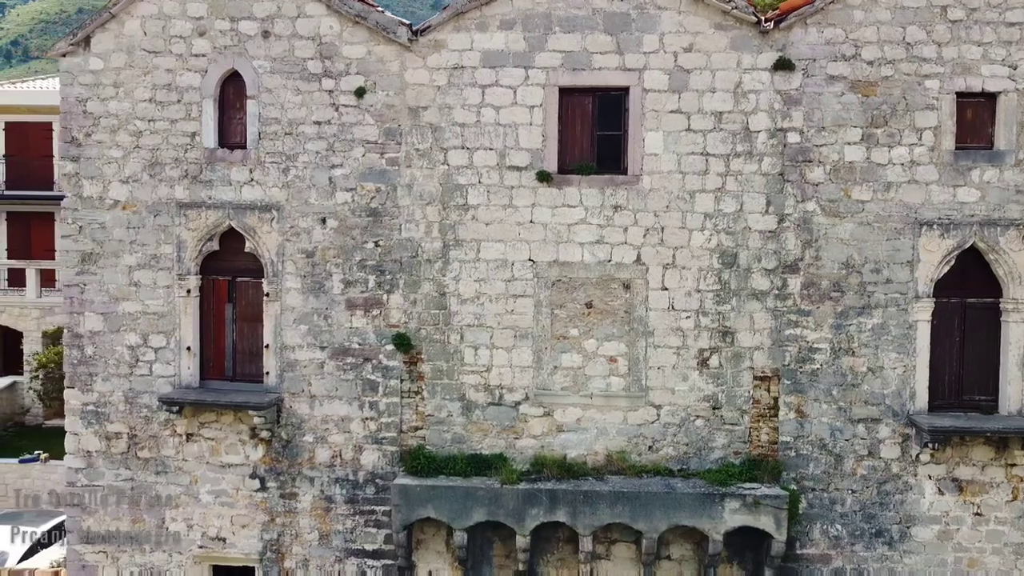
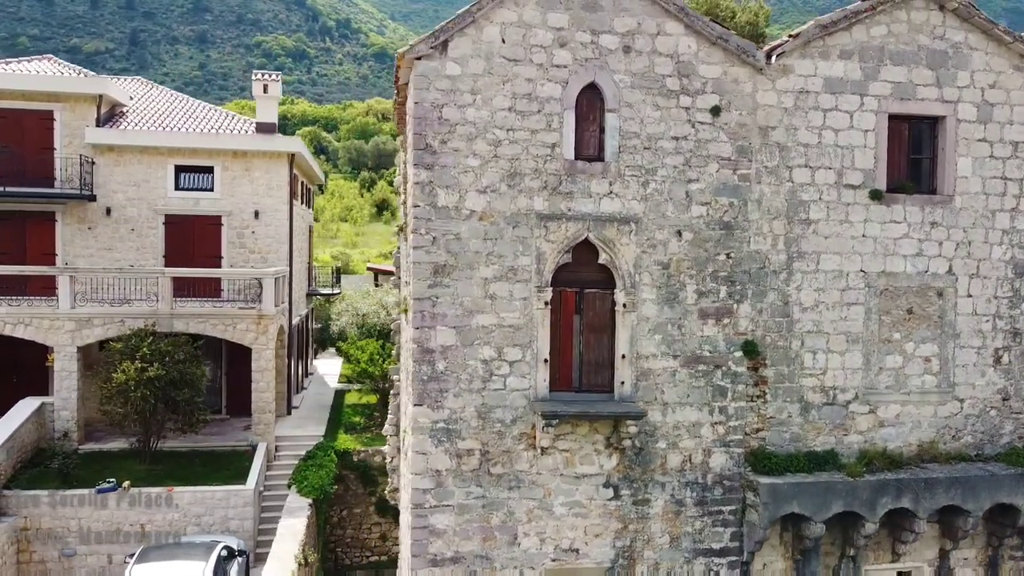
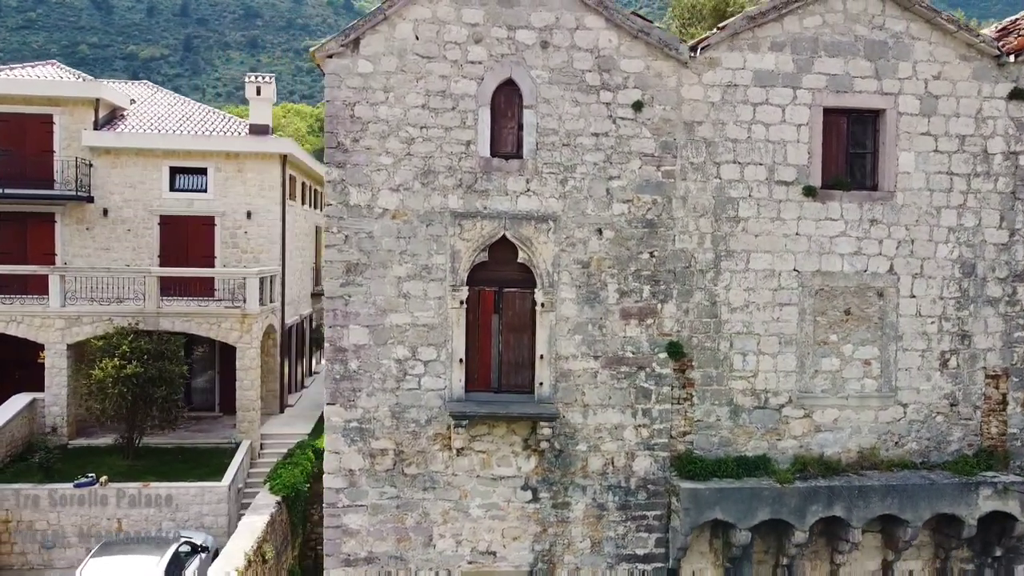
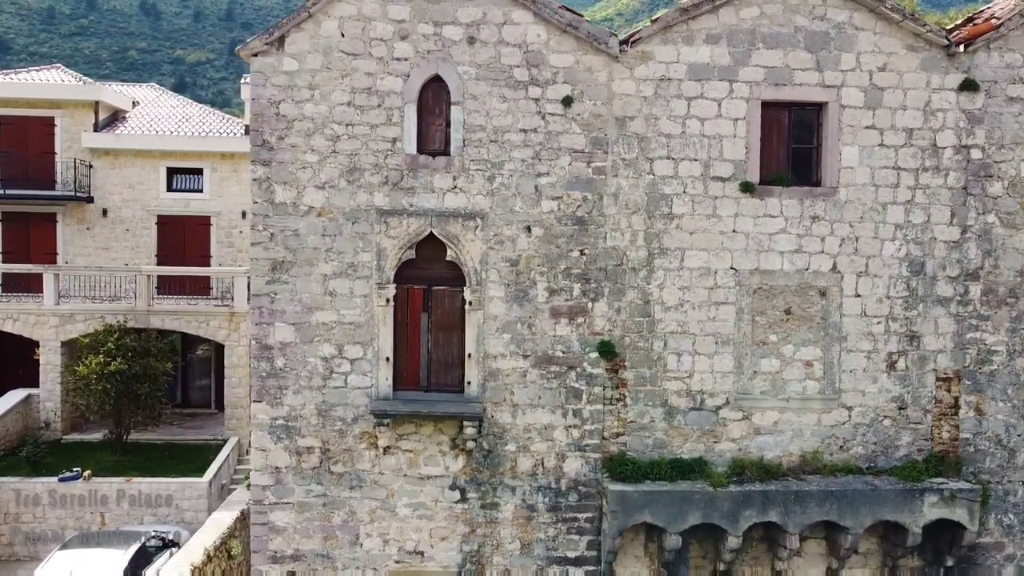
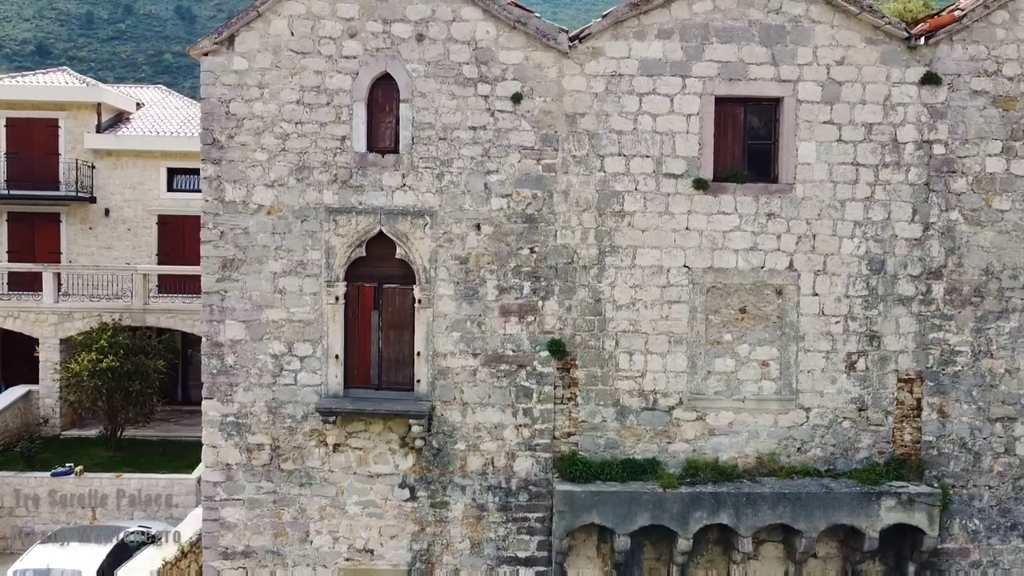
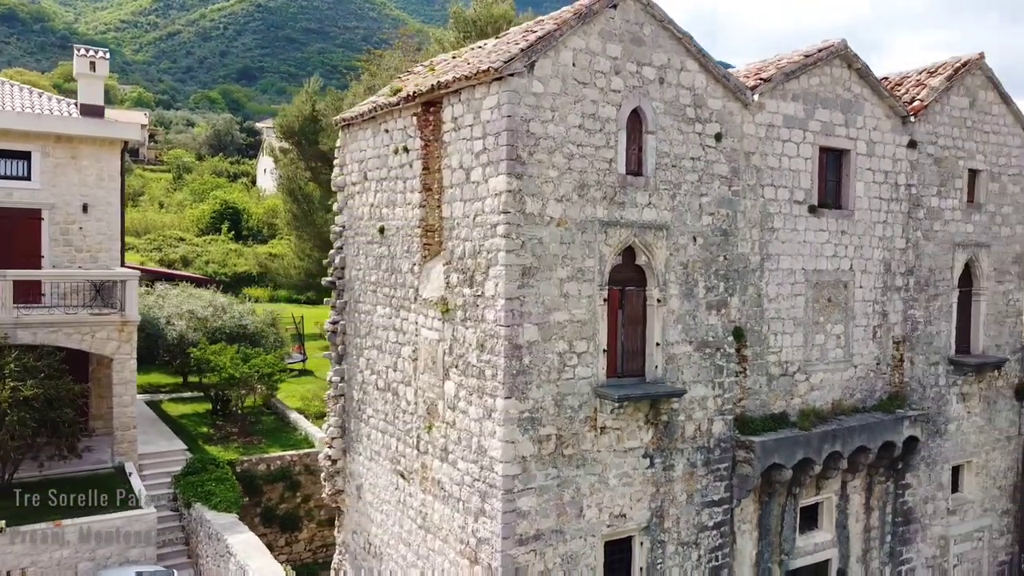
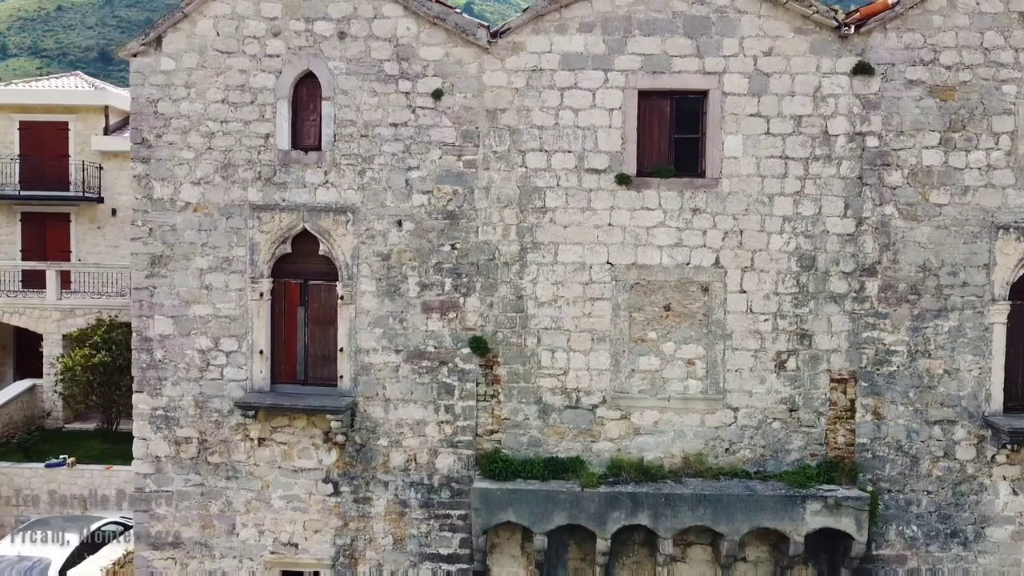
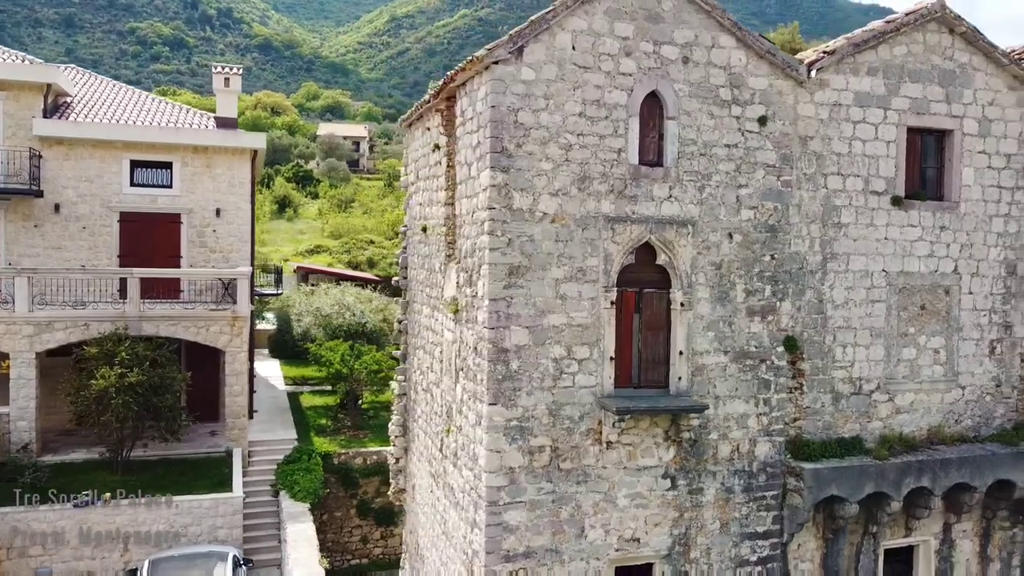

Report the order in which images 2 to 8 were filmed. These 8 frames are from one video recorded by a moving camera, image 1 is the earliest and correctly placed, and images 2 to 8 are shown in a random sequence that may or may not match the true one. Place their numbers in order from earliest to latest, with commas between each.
7, 5, 4, 3, 2, 8, 6
